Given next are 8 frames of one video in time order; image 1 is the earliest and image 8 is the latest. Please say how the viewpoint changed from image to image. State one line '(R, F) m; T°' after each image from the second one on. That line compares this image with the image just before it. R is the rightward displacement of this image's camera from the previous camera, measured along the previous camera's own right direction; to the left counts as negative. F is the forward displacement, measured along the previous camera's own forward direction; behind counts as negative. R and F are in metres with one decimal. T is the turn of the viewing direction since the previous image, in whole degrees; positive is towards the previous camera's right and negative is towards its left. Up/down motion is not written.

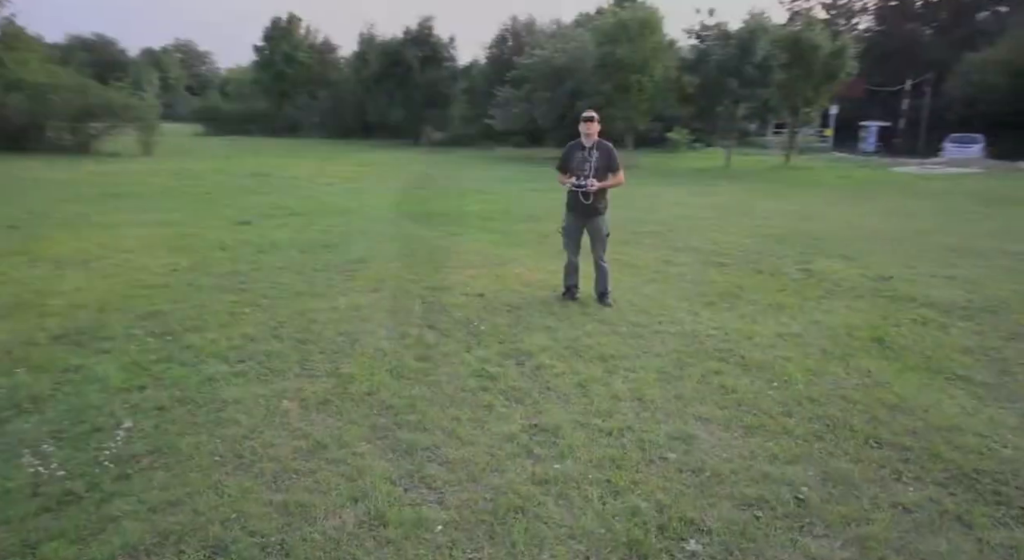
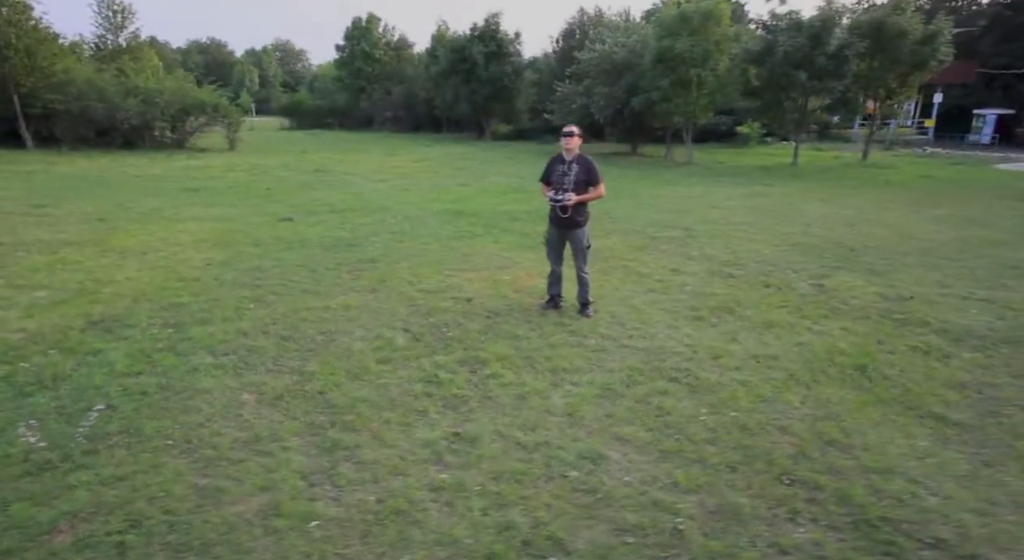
(+0.7, -0.1) m; -6°
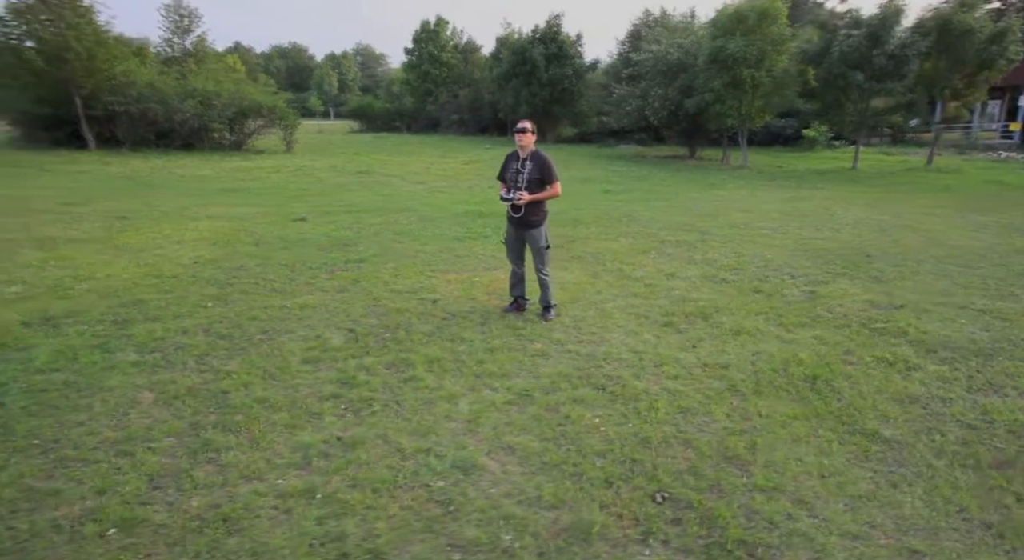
(+0.8, +0.2) m; -5°
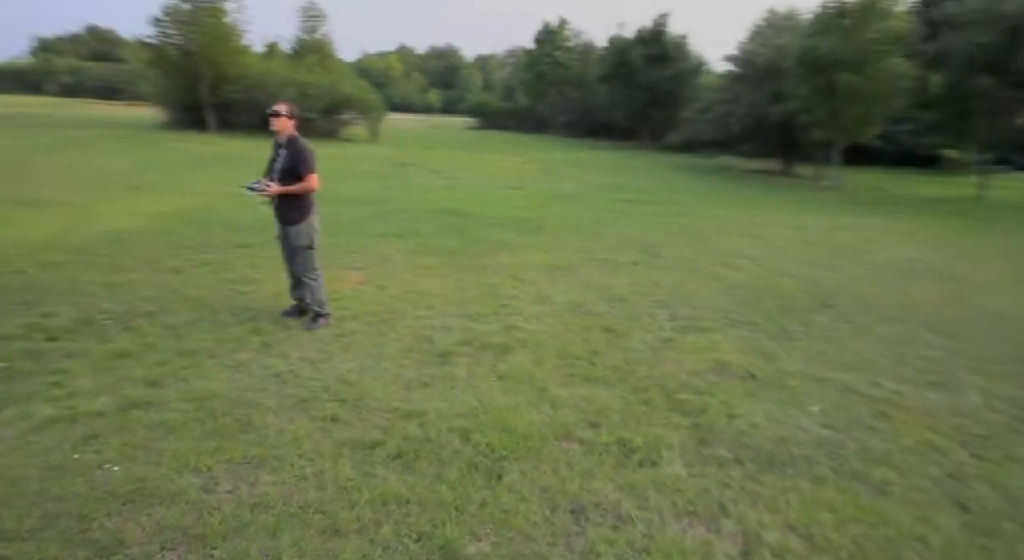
(+0.8, +0.3) m; -8°
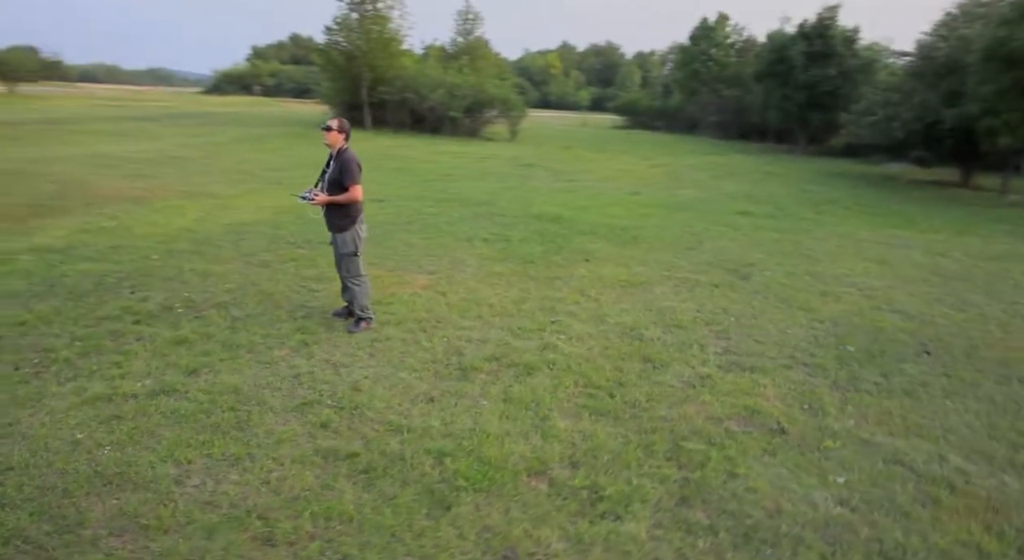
(+0.9, +0.2) m; -13°
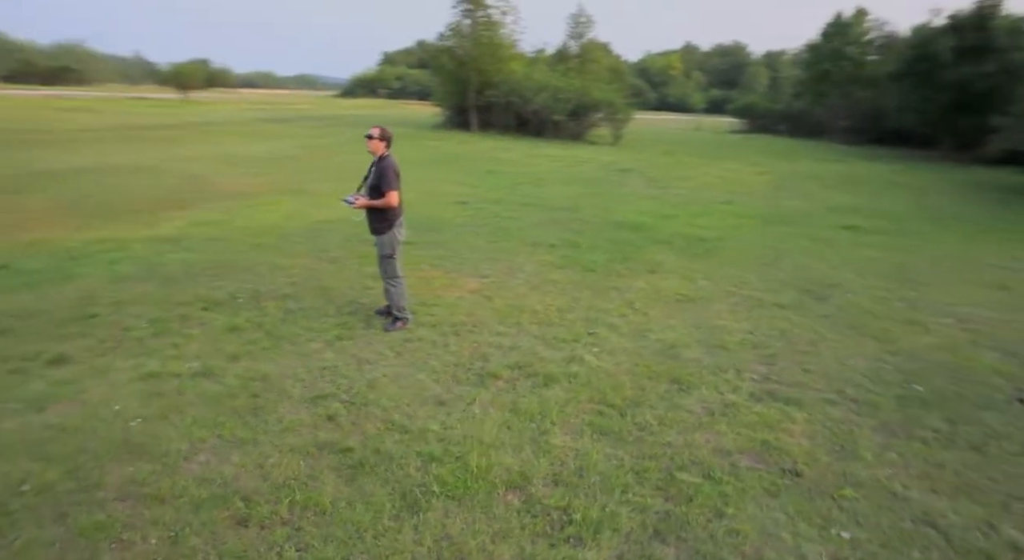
(+0.7, 0.0) m; -10°
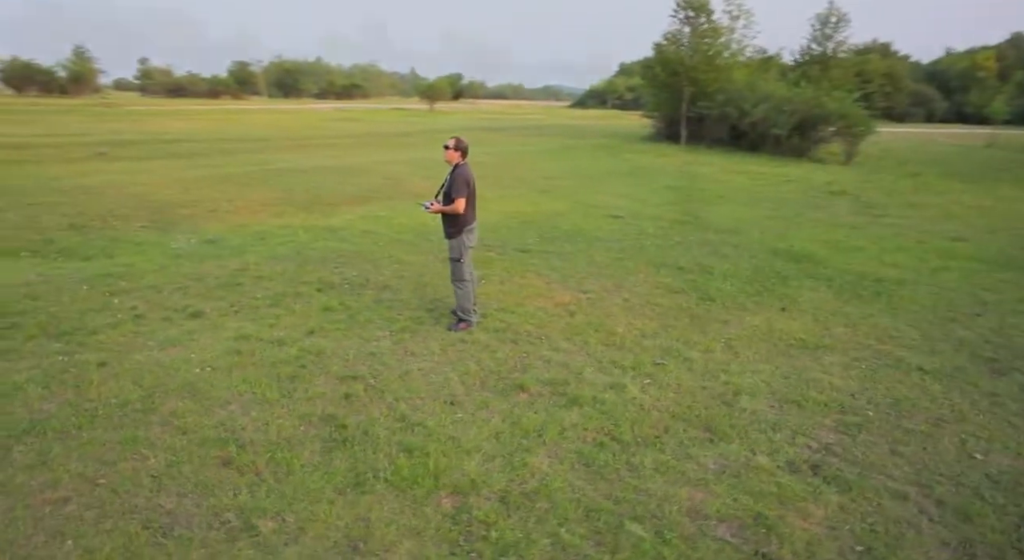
(+1.4, +0.2) m; -21°
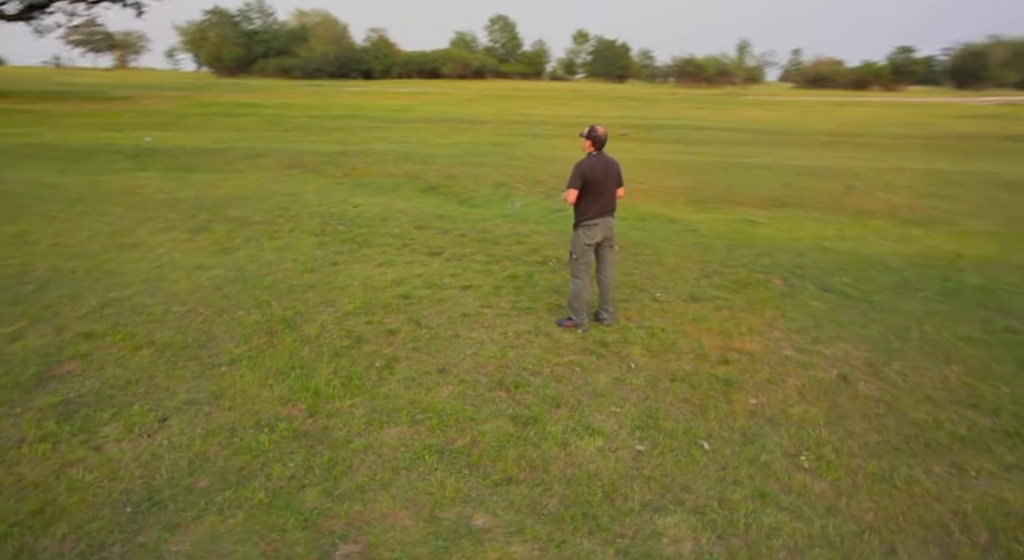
(+1.8, +0.6) m; -15°
